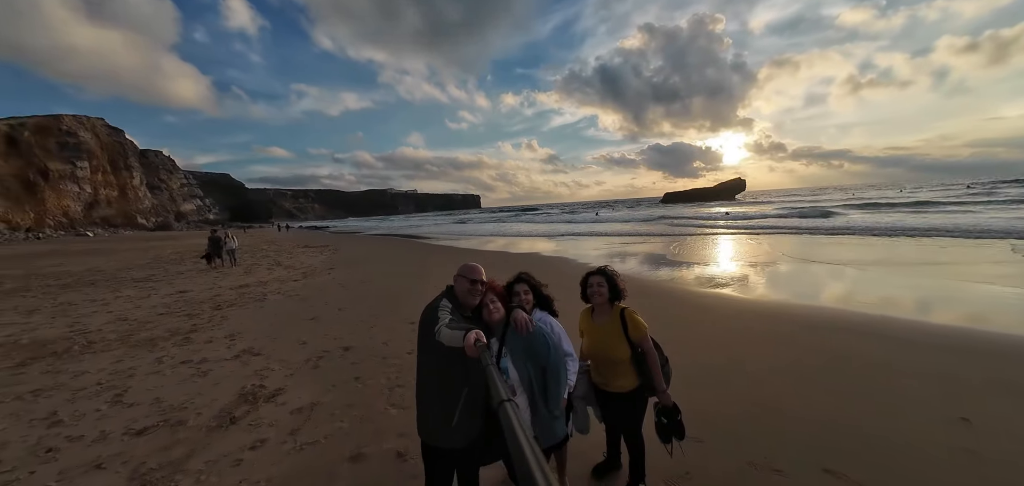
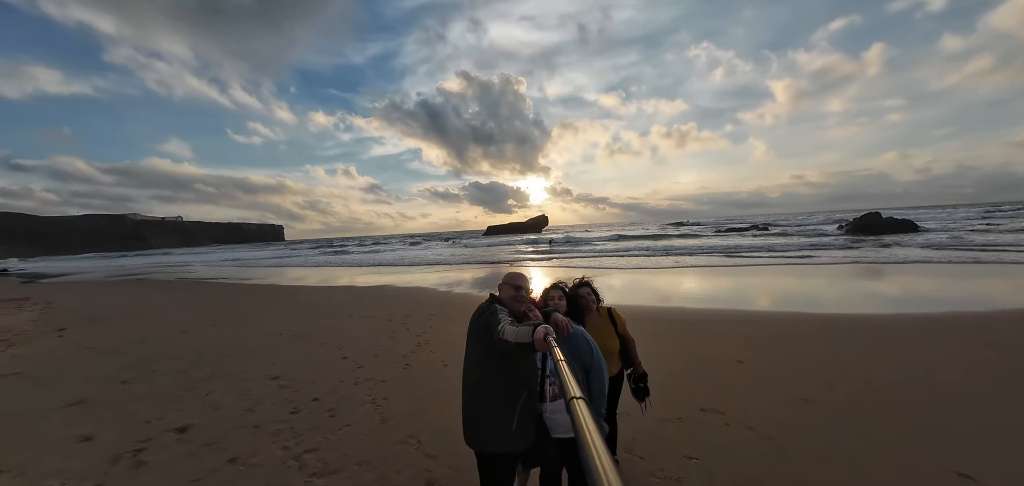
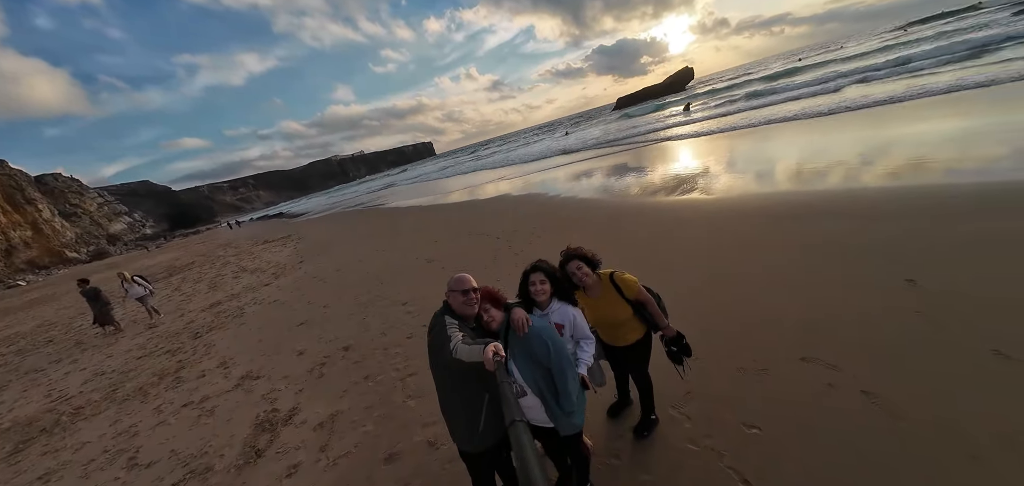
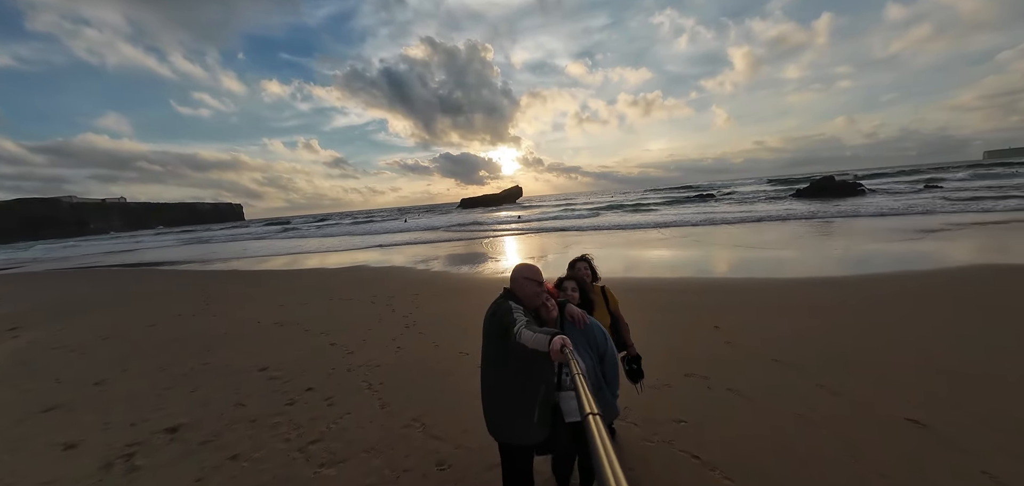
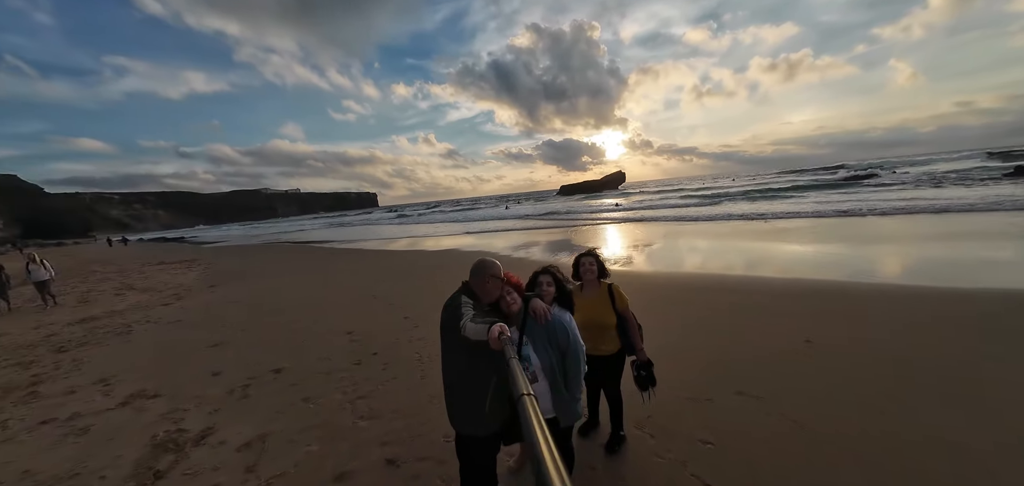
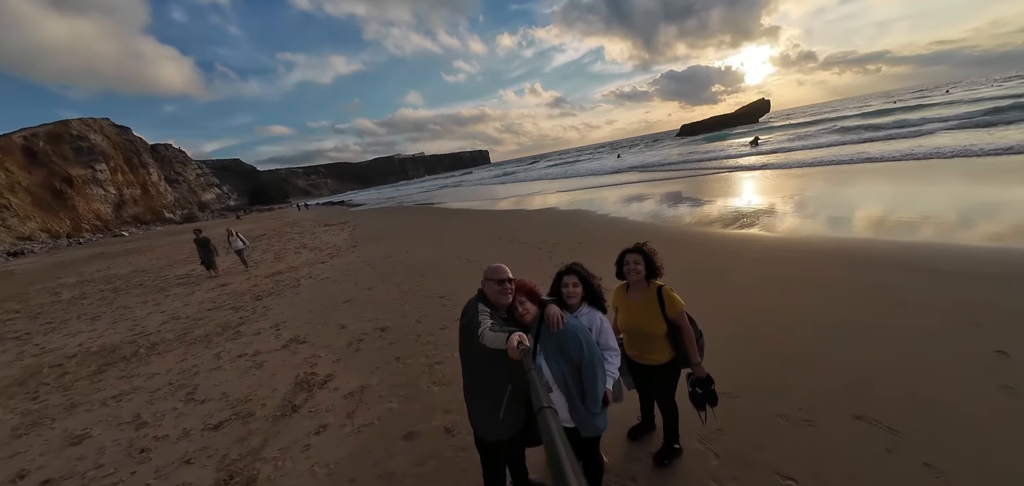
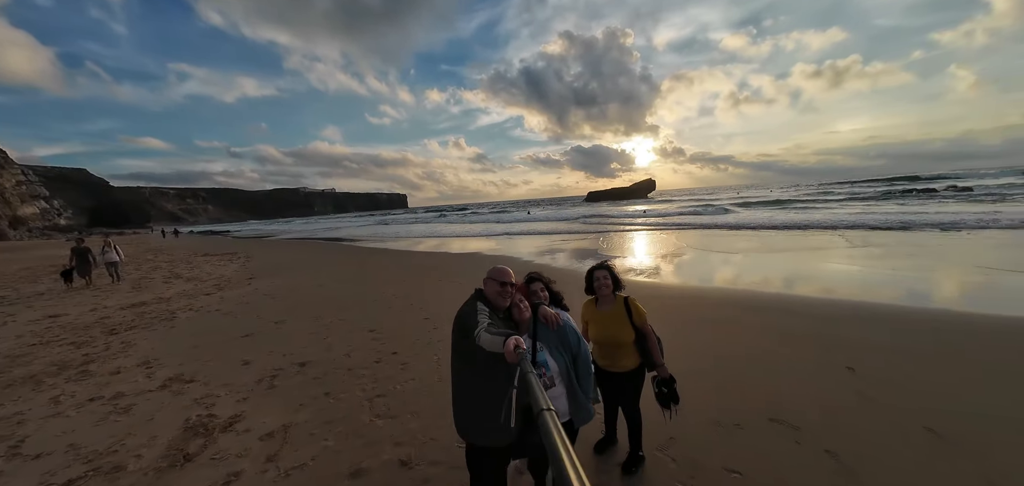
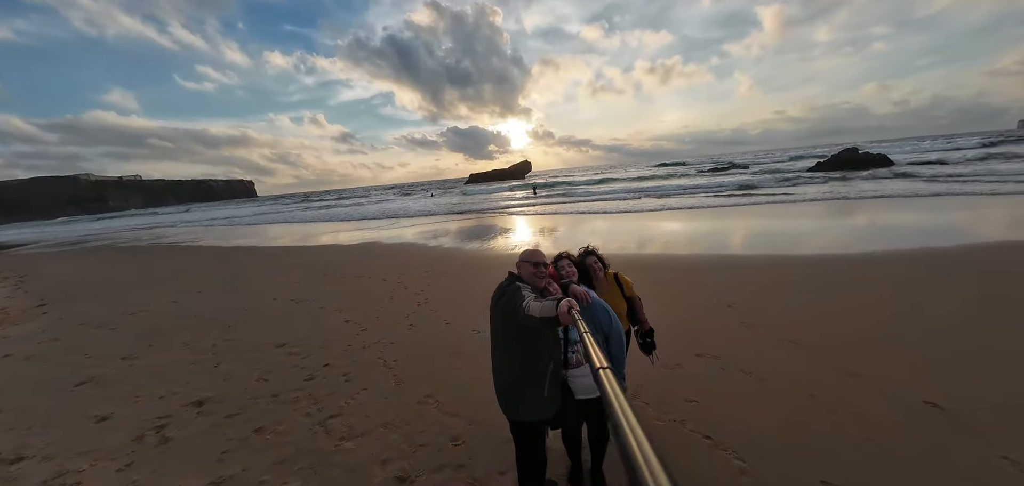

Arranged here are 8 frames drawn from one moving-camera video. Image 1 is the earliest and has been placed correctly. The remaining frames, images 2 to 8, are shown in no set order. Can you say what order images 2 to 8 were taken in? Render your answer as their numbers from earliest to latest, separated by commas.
7, 4, 5, 6, 3, 8, 2
